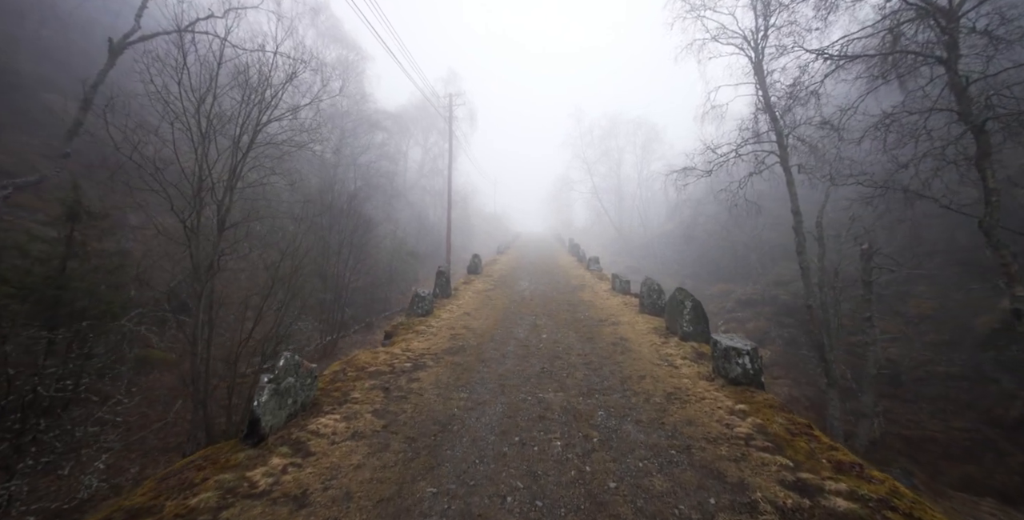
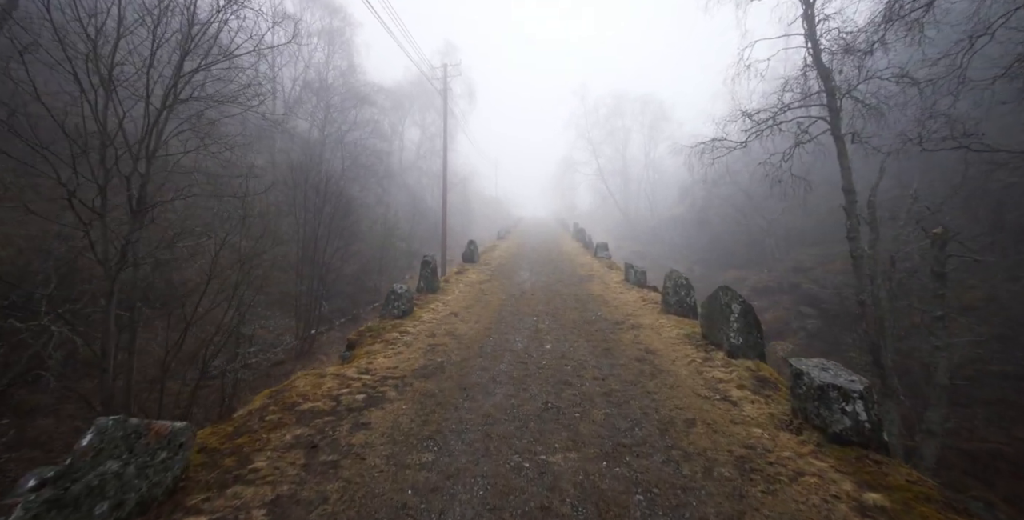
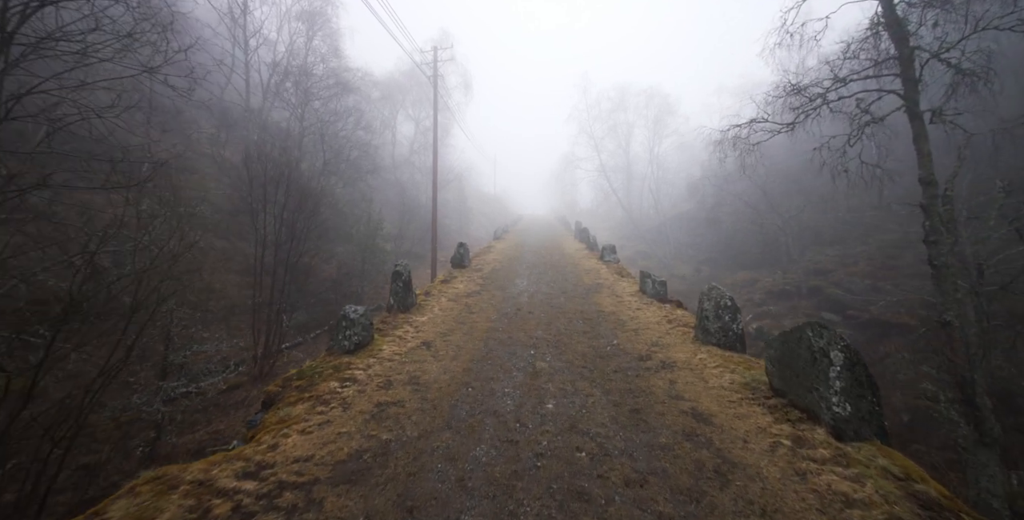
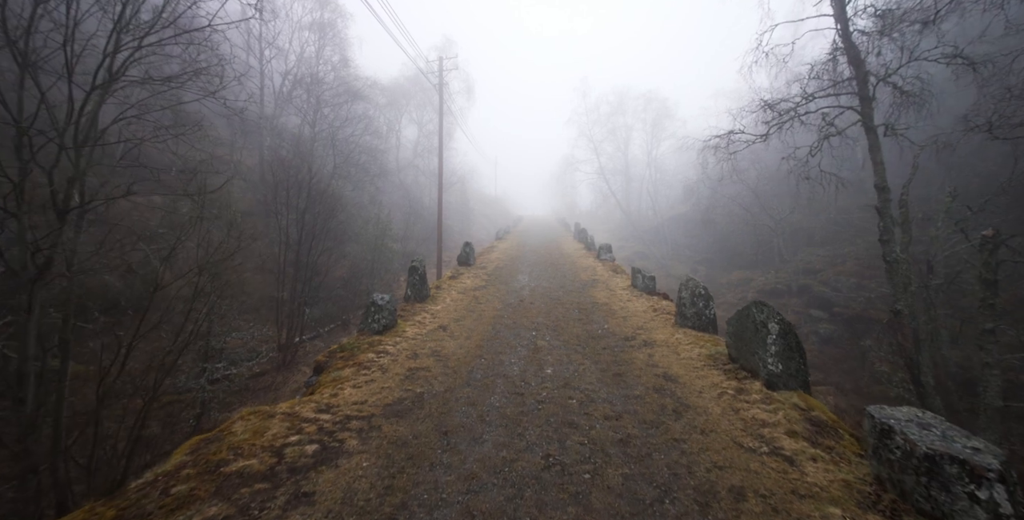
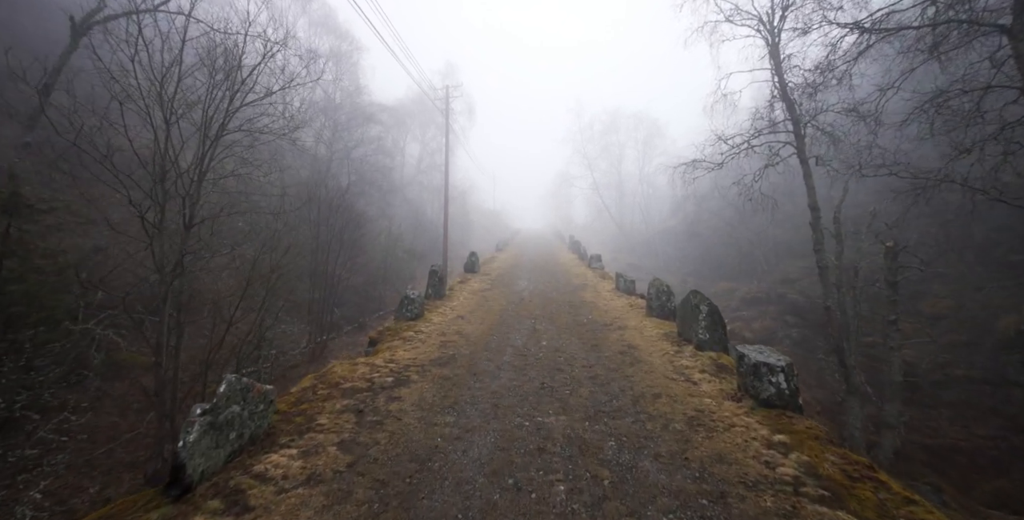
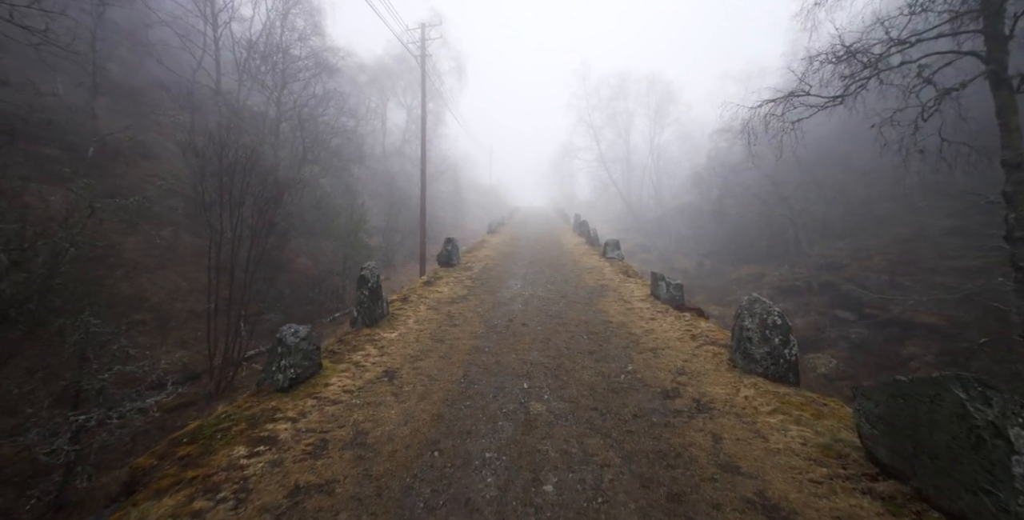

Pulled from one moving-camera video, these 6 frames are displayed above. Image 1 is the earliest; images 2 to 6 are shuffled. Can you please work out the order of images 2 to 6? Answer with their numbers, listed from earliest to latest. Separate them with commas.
5, 2, 4, 3, 6
